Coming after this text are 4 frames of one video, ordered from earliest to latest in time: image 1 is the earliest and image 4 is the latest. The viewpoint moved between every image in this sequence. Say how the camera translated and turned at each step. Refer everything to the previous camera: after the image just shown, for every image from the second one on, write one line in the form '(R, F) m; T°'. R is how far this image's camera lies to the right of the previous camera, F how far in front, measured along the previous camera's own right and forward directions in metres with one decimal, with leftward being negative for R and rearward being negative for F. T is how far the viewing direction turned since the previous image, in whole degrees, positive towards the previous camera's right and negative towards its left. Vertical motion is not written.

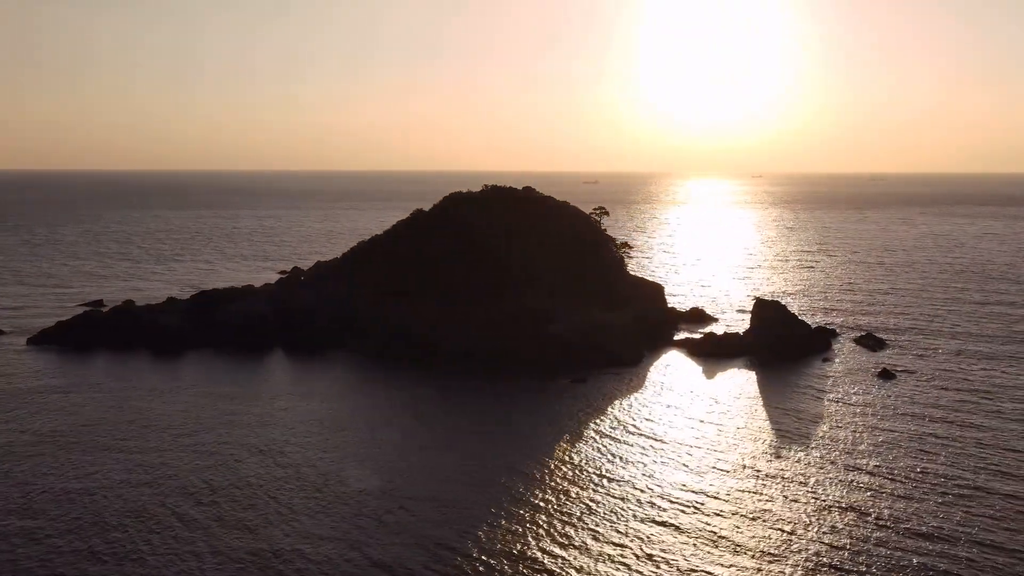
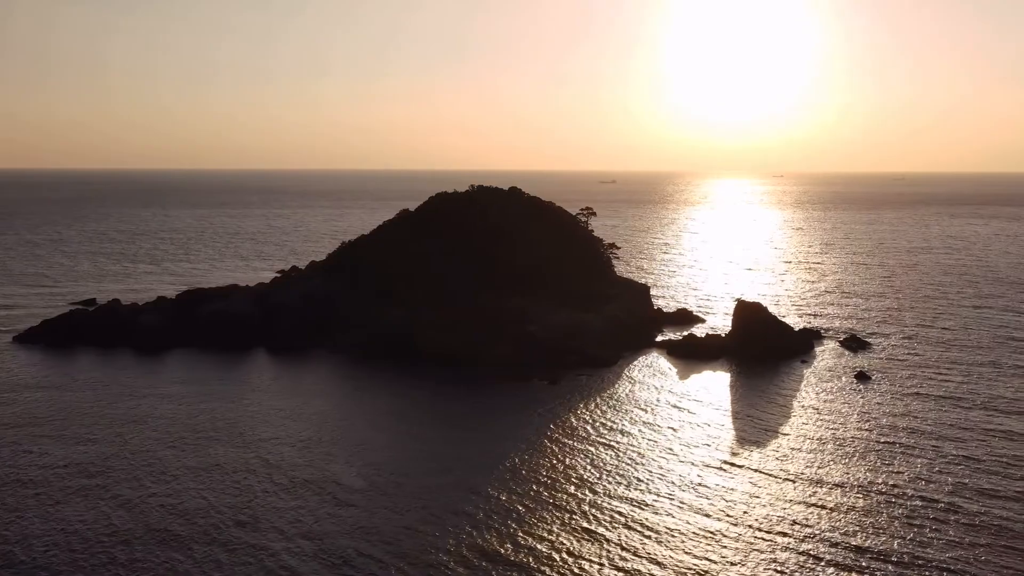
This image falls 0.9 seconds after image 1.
(+2.3, 0.0) m; -1°
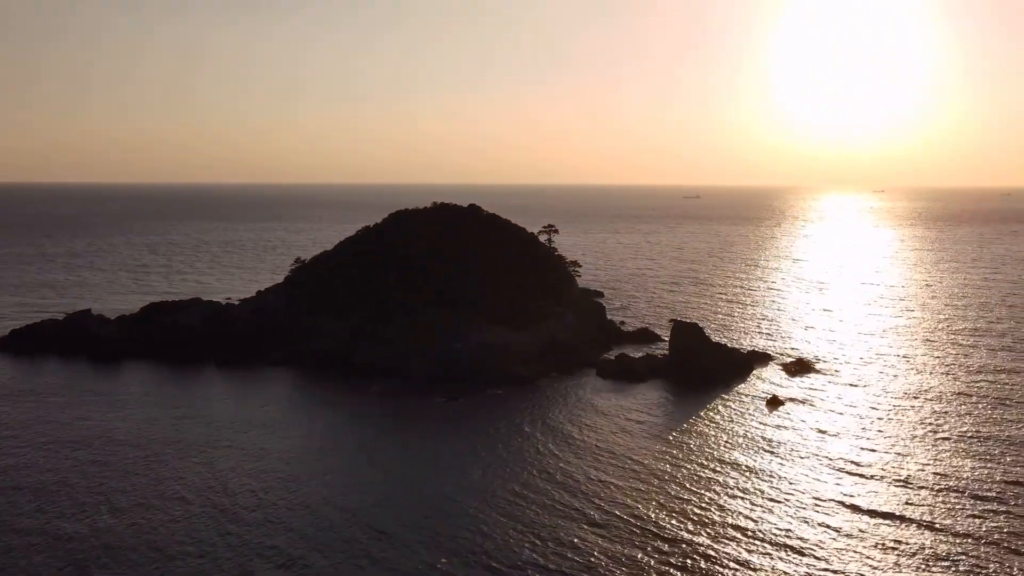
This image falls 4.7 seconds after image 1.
(+9.1, 0.0) m; -5°
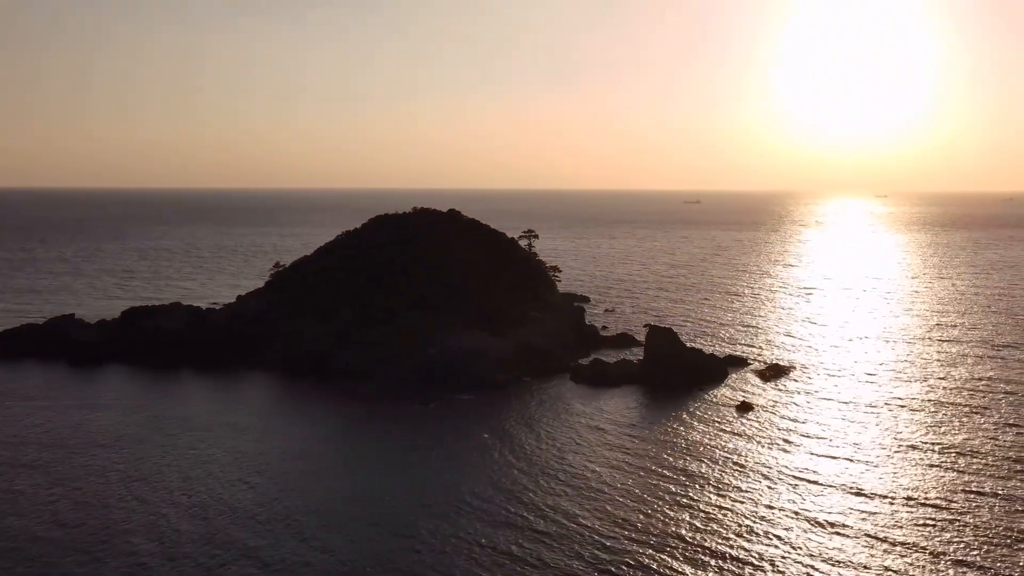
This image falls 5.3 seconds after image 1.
(+1.7, -0.1) m; 0°
